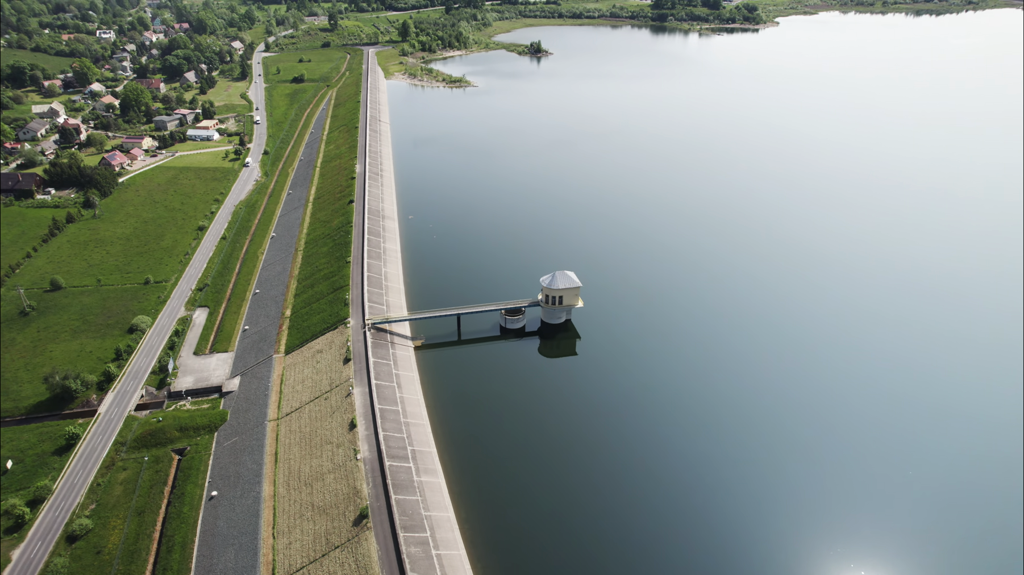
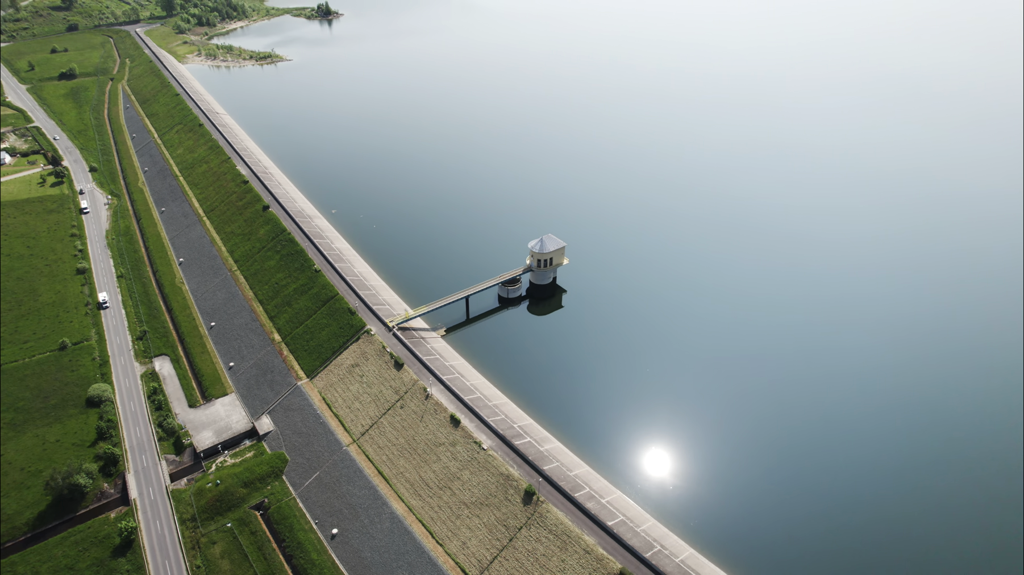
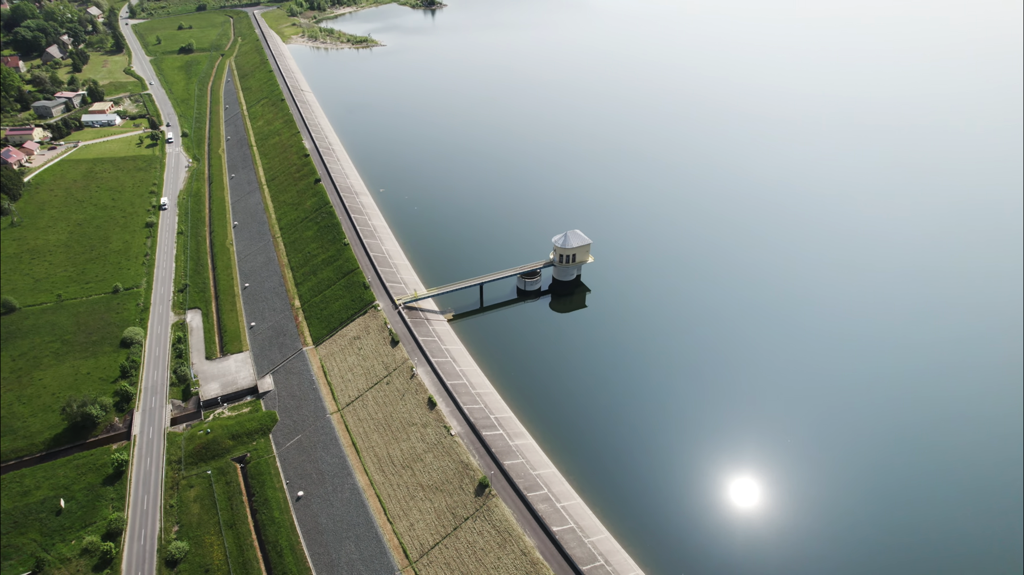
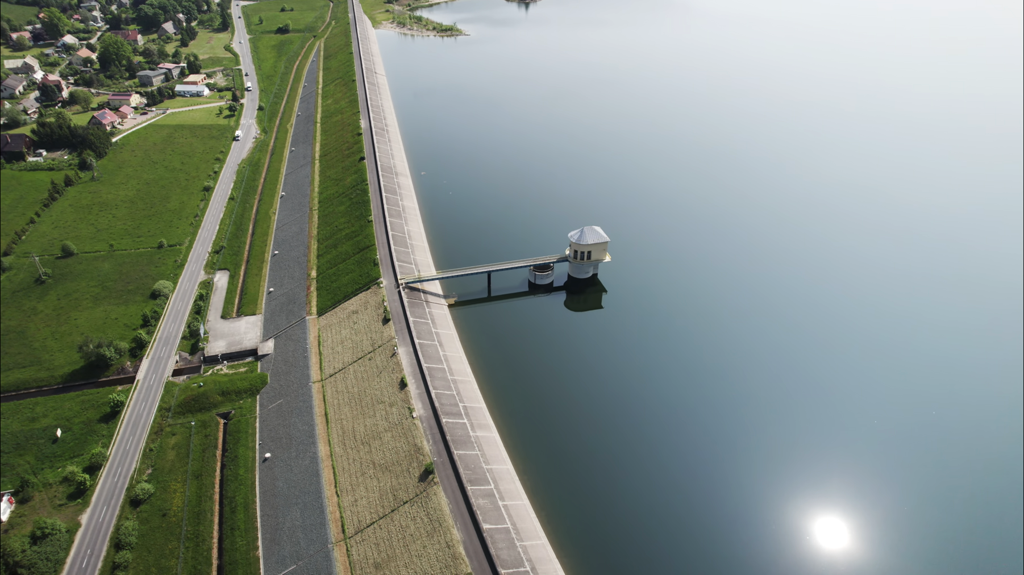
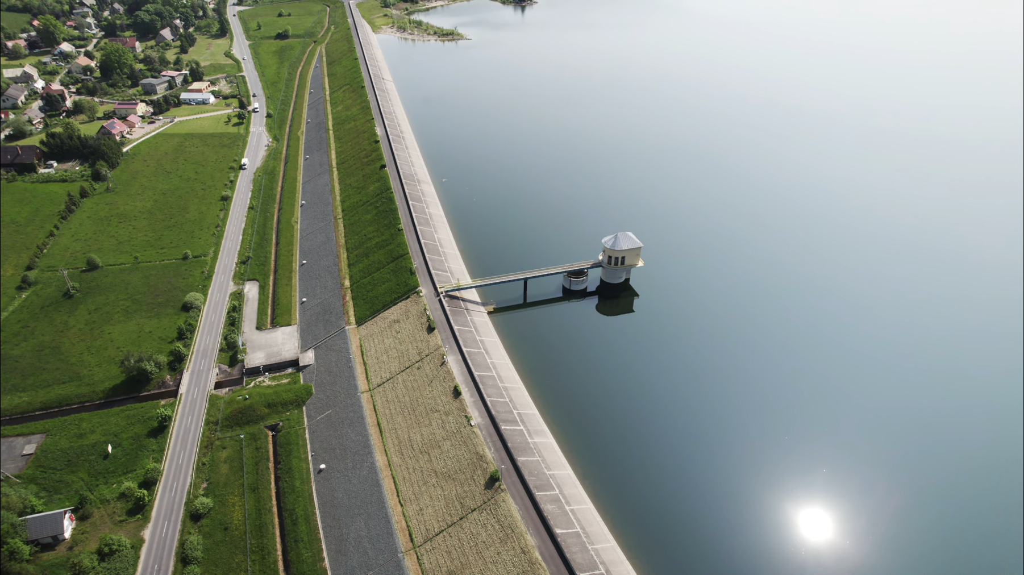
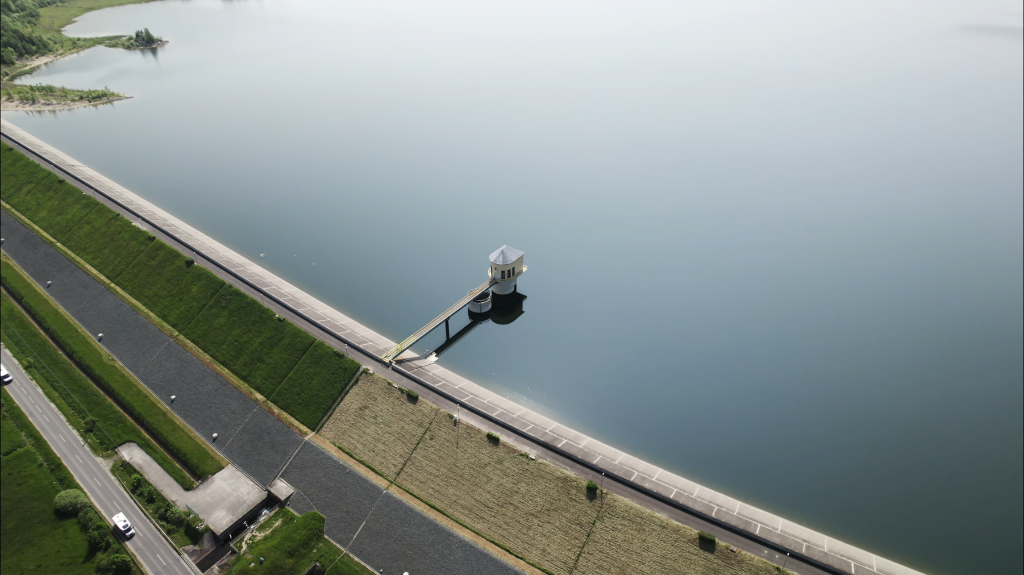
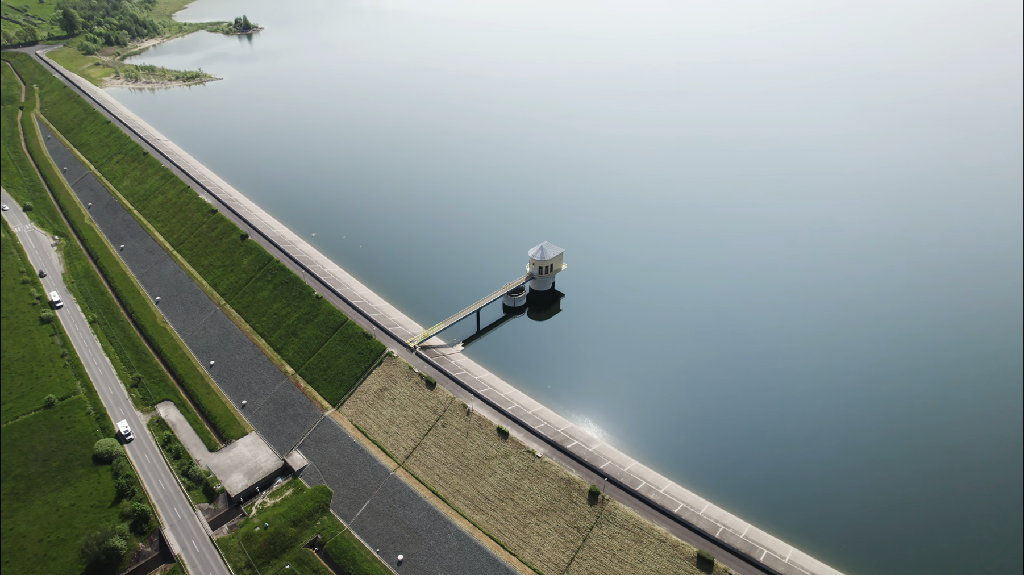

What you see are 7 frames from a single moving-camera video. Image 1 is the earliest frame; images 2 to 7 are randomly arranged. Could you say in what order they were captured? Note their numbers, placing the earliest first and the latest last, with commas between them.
4, 5, 3, 2, 7, 6
